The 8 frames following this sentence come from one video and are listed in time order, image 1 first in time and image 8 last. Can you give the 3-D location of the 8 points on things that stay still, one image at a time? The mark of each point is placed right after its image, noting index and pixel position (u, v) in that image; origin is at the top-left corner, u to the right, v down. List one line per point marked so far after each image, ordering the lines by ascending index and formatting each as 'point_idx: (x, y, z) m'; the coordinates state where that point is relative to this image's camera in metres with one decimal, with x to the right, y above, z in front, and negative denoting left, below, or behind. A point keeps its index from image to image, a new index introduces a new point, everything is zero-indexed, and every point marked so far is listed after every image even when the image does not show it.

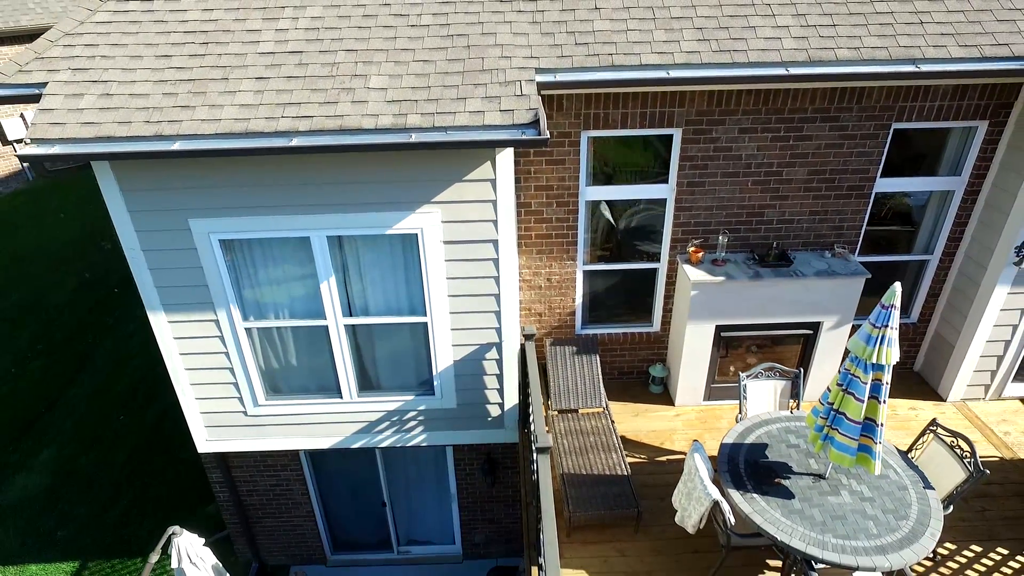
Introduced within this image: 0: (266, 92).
0: (-1.8, +1.5, +4.7) m
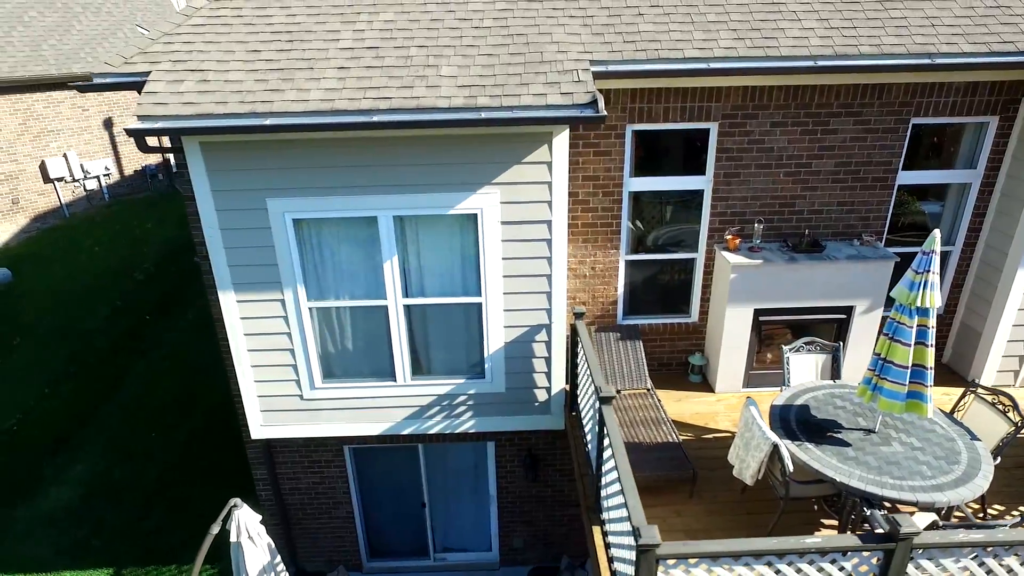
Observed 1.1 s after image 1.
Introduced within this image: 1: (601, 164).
0: (-1.4, +1.8, +5.2) m
1: (+0.9, +1.2, +6.0) m
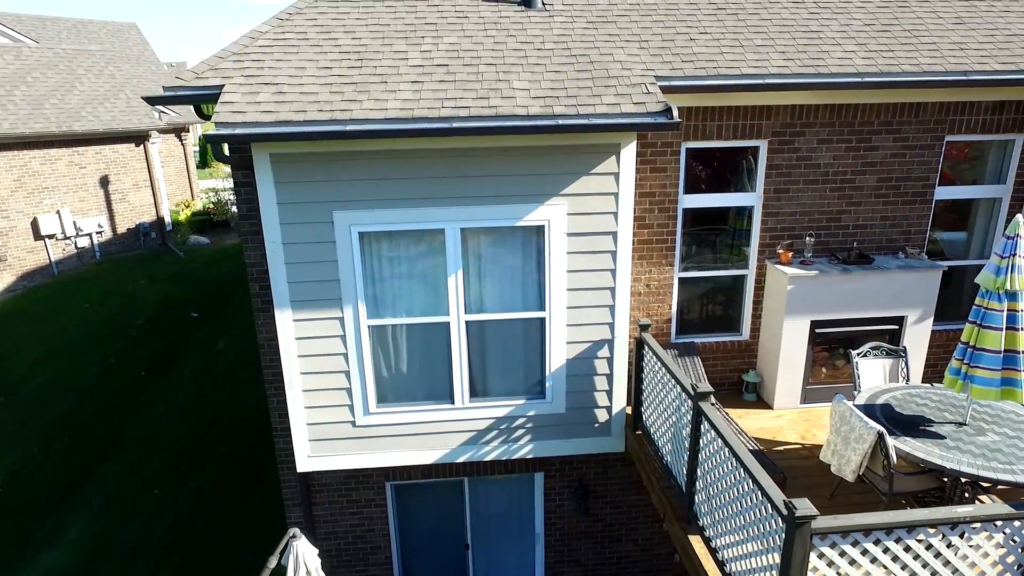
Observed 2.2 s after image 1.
0: (-0.8, +1.7, +5.3) m
1: (+1.4, +1.1, +6.2) m
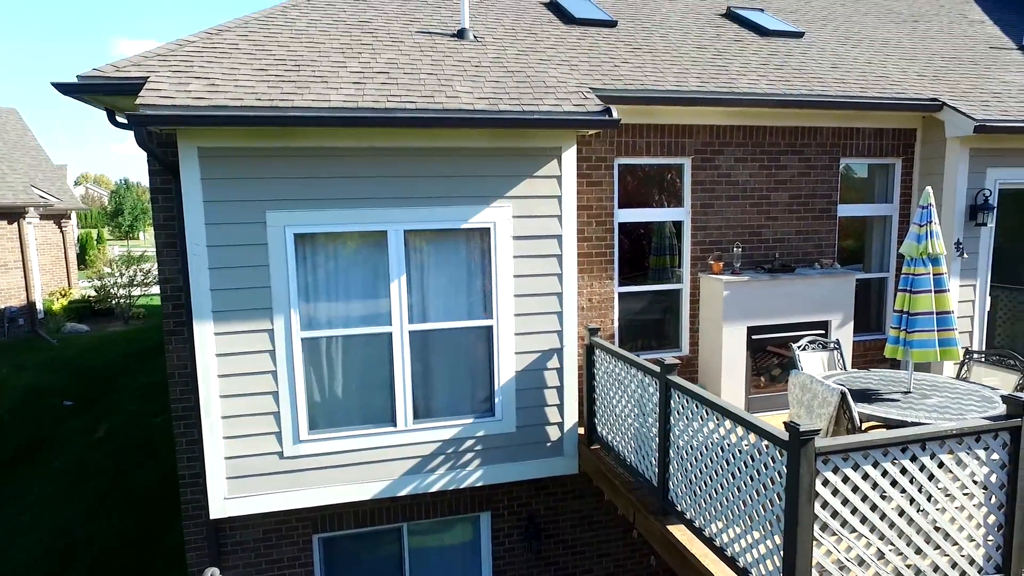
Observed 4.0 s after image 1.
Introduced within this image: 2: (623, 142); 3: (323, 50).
0: (-1.2, +1.7, +5.3) m
1: (+0.8, +1.0, +6.3) m
2: (+1.1, +1.5, +6.3) m
3: (-1.8, +2.3, +6.0) m
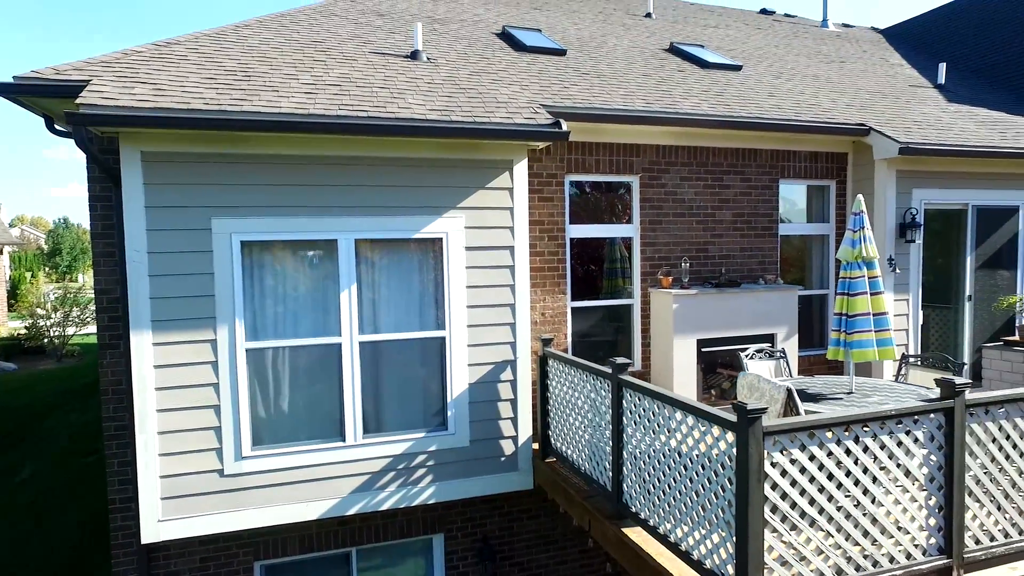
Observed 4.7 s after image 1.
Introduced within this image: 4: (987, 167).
0: (-1.6, +1.6, +5.3) m
1: (+0.3, +0.8, +6.5) m
2: (+0.6, +1.3, +6.5) m
3: (-2.3, +2.2, +6.0) m
4: (+5.8, +1.5, +7.6) m
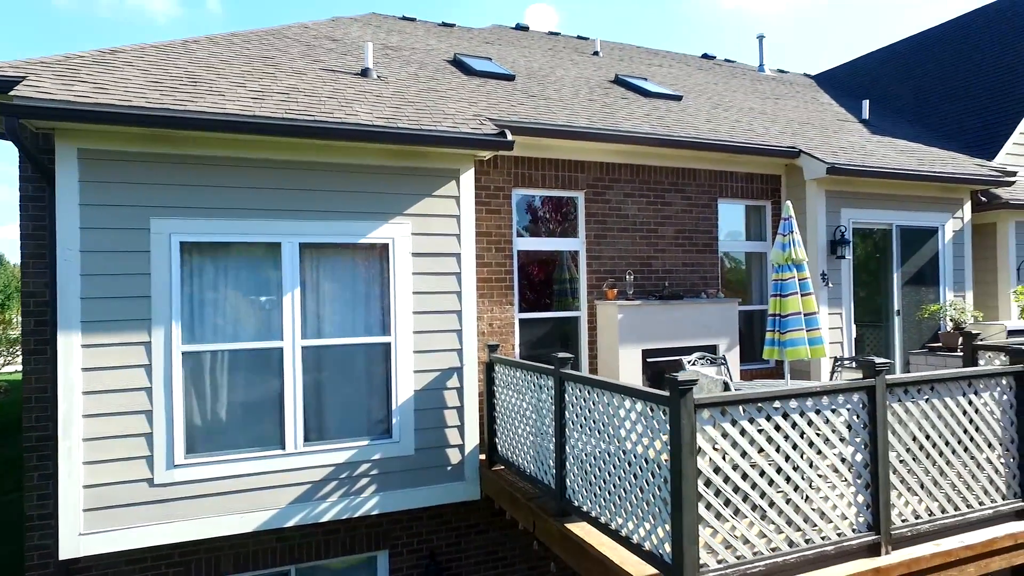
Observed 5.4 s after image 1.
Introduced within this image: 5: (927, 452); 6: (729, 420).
0: (-2.1, +1.6, +5.3) m
1: (-0.2, +0.7, +6.6) m
2: (+0.1, +1.2, +6.7) m
3: (-2.8, +2.1, +6.0) m
4: (+5.2, +1.3, +8.2) m
5: (+2.6, -1.0, +4.0) m
6: (+1.2, -0.7, +3.4) m
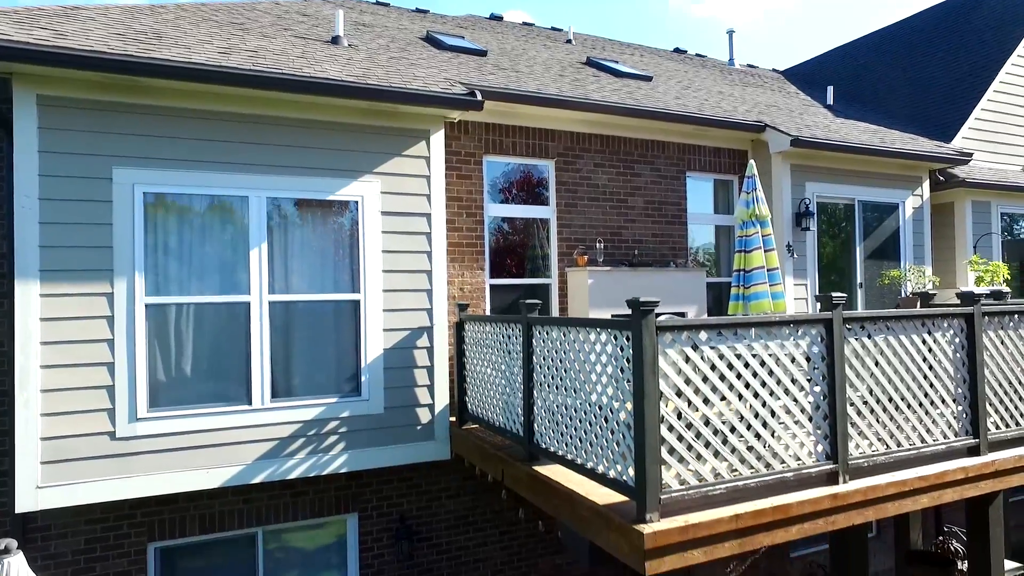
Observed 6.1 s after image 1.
0: (-2.4, +2.0, +5.3) m
1: (-0.5, +1.1, +6.6) m
2: (-0.2, +1.6, +6.7) m
3: (-3.1, +2.5, +6.0) m
4: (+4.8, +1.6, +8.4) m
5: (+2.4, -0.6, +4.1) m
6: (+1.0, -0.3, +3.5) m
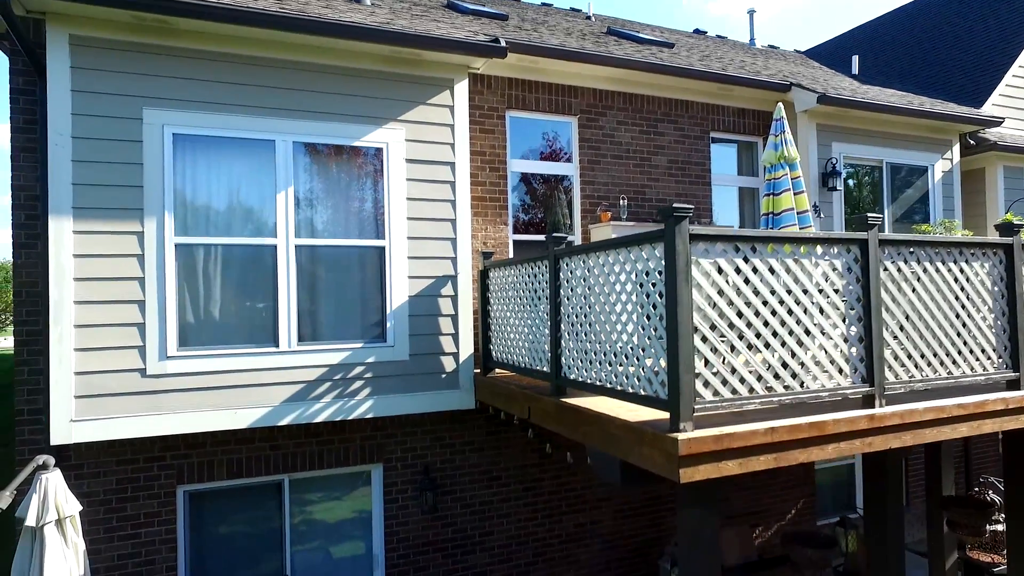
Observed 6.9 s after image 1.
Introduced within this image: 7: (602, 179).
0: (-2.2, +2.4, +5.3) m
1: (-0.3, +1.5, +6.6) m
2: (0.0, +2.1, +6.7) m
3: (-2.9, +2.9, +6.0) m
4: (+5.1, +2.1, +8.2) m
5: (+2.6, -0.2, +4.0) m
6: (+1.2, +0.2, +3.4) m
7: (+1.0, +1.2, +7.1) m
